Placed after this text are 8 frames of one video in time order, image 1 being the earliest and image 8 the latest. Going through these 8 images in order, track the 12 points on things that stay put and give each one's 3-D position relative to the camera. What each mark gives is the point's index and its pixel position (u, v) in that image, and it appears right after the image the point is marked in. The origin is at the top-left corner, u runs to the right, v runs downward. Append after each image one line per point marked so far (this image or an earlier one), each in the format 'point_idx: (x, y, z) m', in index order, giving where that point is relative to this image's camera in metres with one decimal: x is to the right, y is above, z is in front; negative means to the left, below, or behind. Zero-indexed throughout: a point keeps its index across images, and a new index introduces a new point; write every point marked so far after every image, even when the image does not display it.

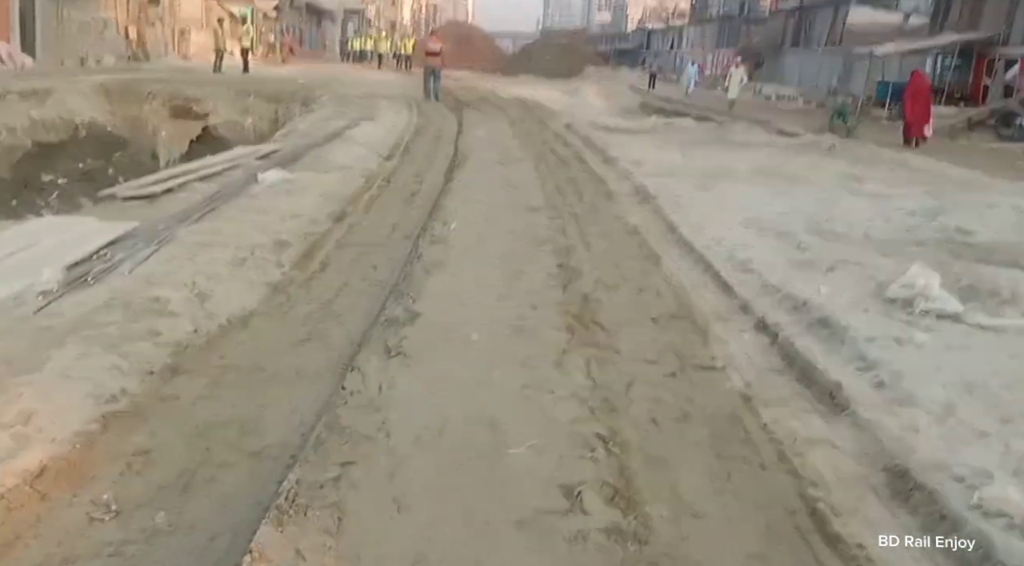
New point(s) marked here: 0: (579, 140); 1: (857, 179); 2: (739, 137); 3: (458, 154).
0: (+1.3, +2.8, +17.4) m
1: (+4.9, +1.5, +12.6) m
2: (+4.6, +3.0, +18.2) m
3: (-0.9, +2.1, +14.5) m
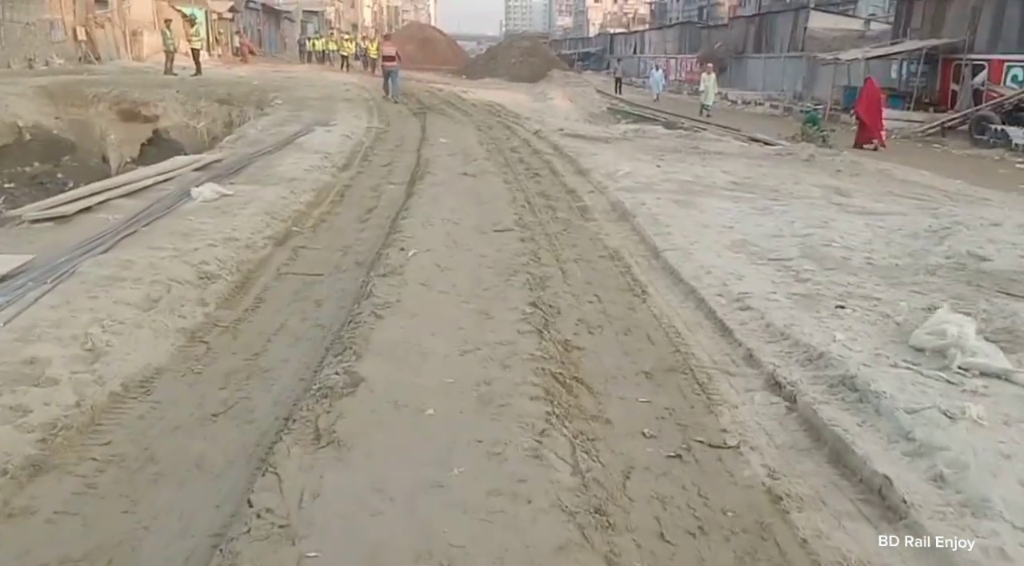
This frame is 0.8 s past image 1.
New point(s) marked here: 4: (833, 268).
0: (+0.7, +2.5, +16.5) m
1: (+4.4, +1.2, +11.9) m
2: (+3.9, +2.8, +17.5) m
3: (-1.5, +1.8, +13.6) m
4: (+2.6, +0.1, +7.2) m
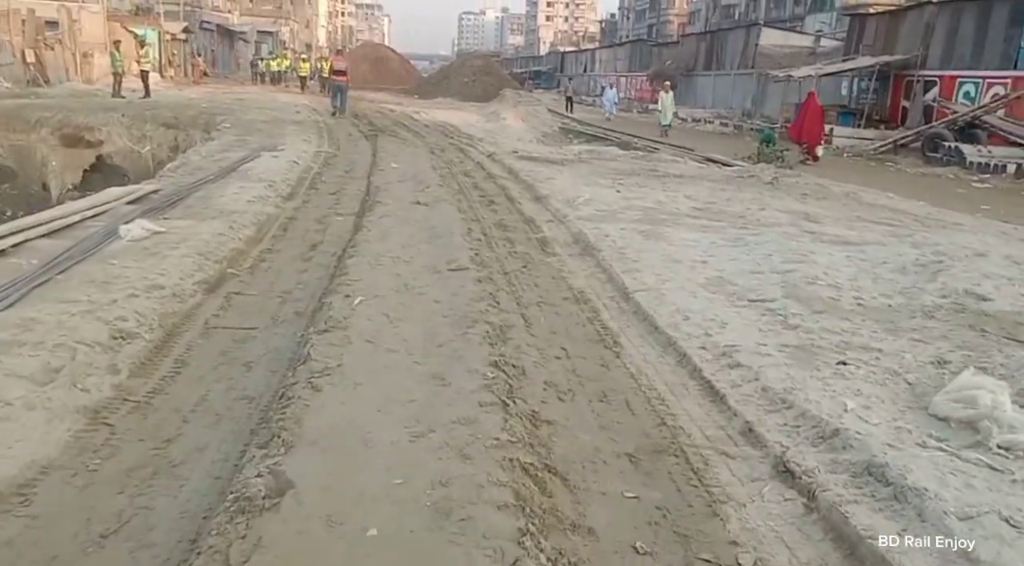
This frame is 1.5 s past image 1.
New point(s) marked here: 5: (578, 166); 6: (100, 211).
0: (-0.1, +2.0, +15.9) m
1: (+3.9, +0.8, +11.3) m
2: (+3.0, +2.2, +17.0) m
3: (-2.1, +1.2, +12.8) m
4: (+2.3, -0.2, +6.6) m
5: (+1.3, +2.2, +16.9) m
6: (-4.5, +0.8, +9.4) m
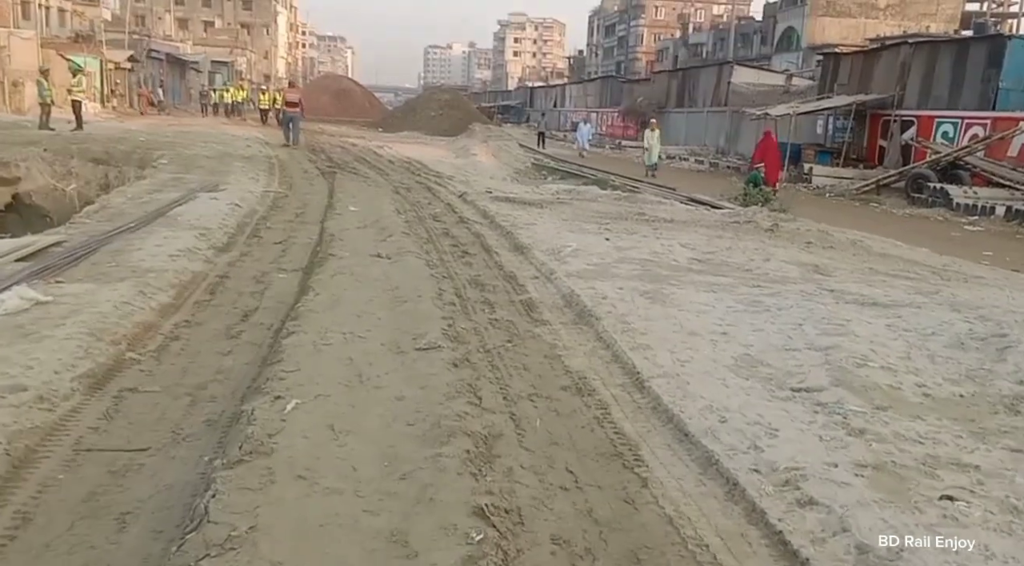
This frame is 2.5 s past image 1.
0: (-0.6, +1.1, +14.5) m
1: (+3.6, +0.1, +10.1) m
2: (+2.5, +1.3, +15.8) m
3: (-2.5, +0.5, +11.3) m
4: (+2.2, -0.7, +5.2) m
5: (+0.8, +1.3, +15.6) m
6: (-4.7, +0.1, +7.8) m
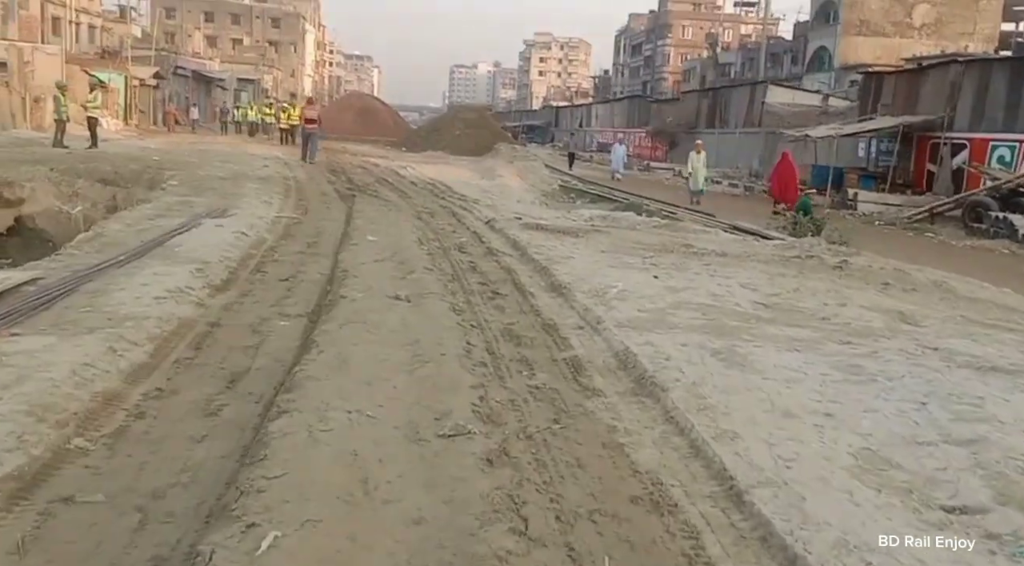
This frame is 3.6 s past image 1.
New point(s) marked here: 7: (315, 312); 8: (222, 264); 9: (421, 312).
0: (-0.1, +0.5, +13.2) m
1: (+3.9, -0.4, +8.6) m
2: (+3.0, +0.7, +14.4) m
3: (-2.1, 0.0, +10.0) m
4: (+2.5, -1.1, +3.8) m
5: (+1.3, +0.7, +14.2) m
6: (-4.3, -0.2, +6.6) m
7: (-1.9, -0.3, +8.5) m
8: (-3.5, +0.2, +10.7) m
9: (-0.9, -0.3, +8.2) m
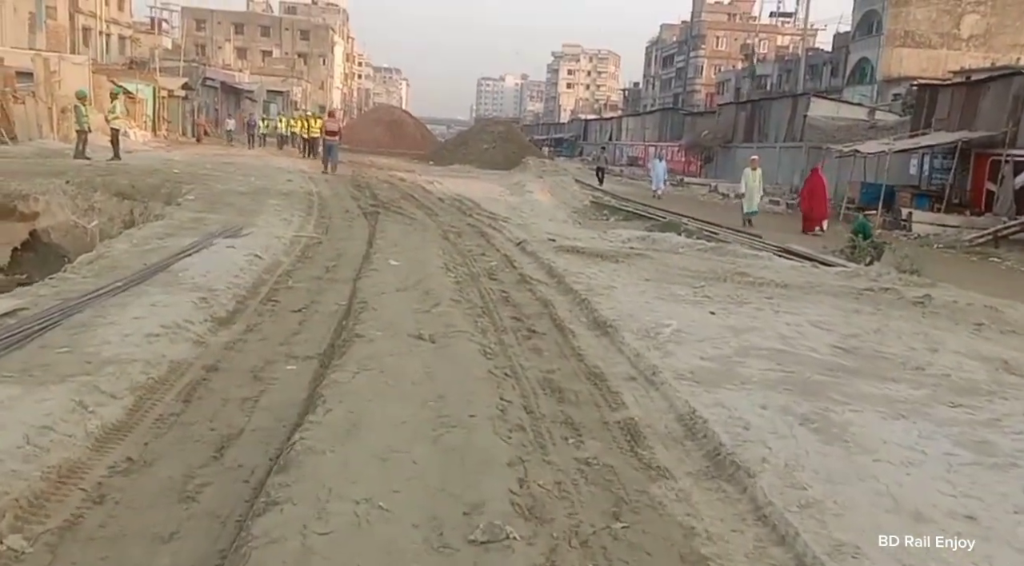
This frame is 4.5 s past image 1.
0: (+0.4, +0.1, +12.0) m
1: (+4.3, -0.8, +7.4) m
2: (+3.5, +0.3, +13.2) m
3: (-1.7, -0.3, +8.9) m
4: (+2.7, -1.4, +2.6) m
5: (+1.8, +0.2, +13.1) m
6: (-4.0, -0.5, +5.6) m
7: (-1.6, -0.6, +7.5) m
8: (-3.1, -0.1, +9.7) m
9: (-0.5, -0.6, +7.2) m
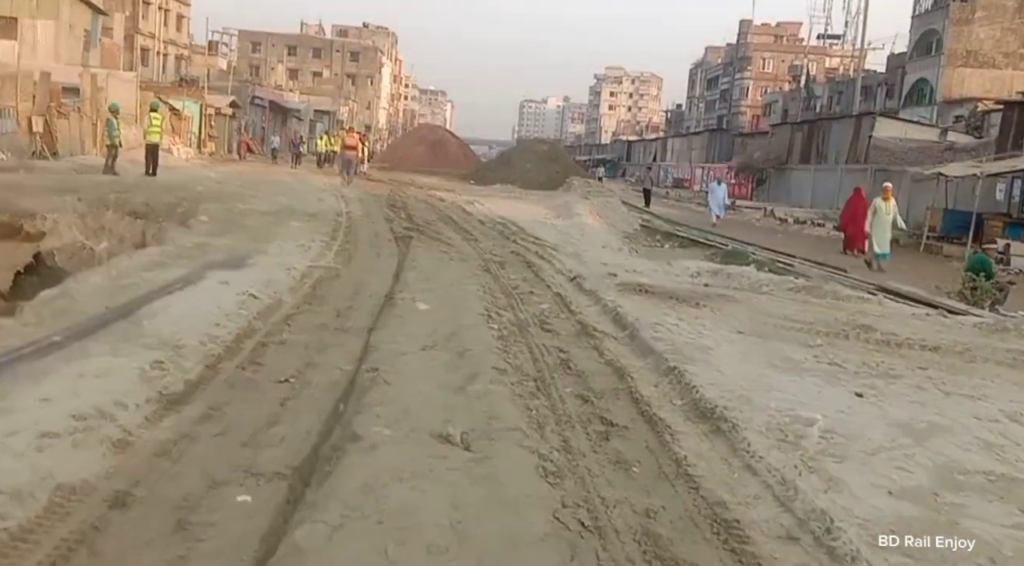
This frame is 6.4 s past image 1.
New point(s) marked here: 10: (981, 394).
0: (+1.0, -0.4, +9.4) m
1: (+4.7, -1.3, +4.6) m
2: (+4.2, -0.4, +10.4) m
3: (-1.2, -0.8, +6.4) m
4: (+2.9, -1.8, -0.1) m
5: (+2.4, -0.4, +10.4) m
6: (-3.7, -0.9, +3.2) m
7: (-1.1, -1.0, +4.9) m
8: (-2.6, -0.6, +7.3) m
9: (-0.1, -1.0, +4.6) m
10: (+3.5, -0.8, +6.6) m
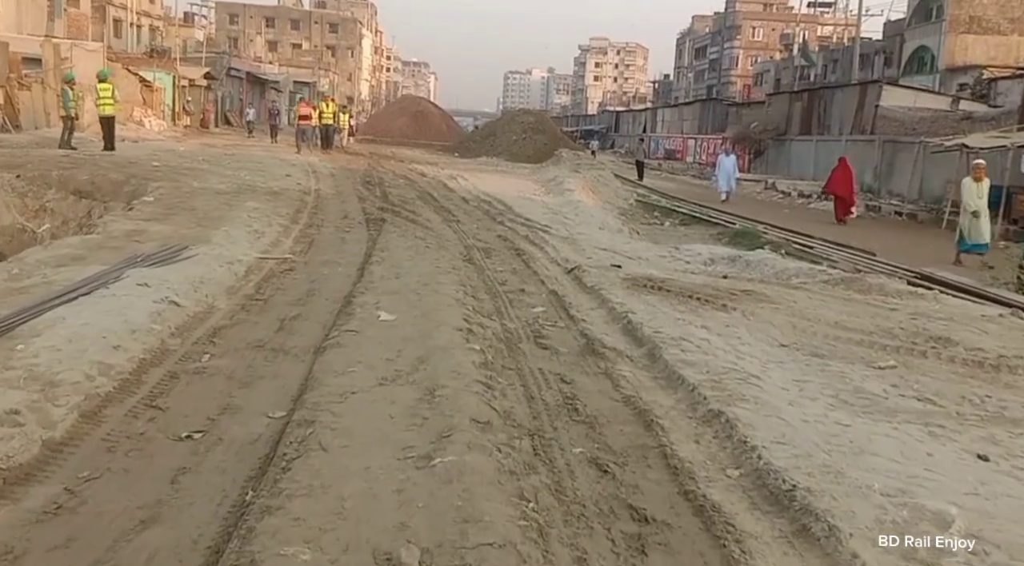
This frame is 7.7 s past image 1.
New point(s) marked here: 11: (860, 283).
0: (+0.9, -0.5, +7.5) m
1: (+4.7, -1.4, +2.8) m
2: (+4.1, -0.4, +8.5) m
3: (-1.3, -0.9, +4.5) m
4: (+2.9, -2.1, -2.0) m
5: (+2.3, -0.4, +8.5) m
6: (-3.7, -1.1, +1.2) m
7: (-1.2, -1.2, +3.0) m
8: (-2.7, -0.7, +5.3) m
9: (-0.2, -1.2, +2.7) m
10: (+3.5, -0.9, +4.7) m
11: (+4.3, 0.0, +11.0) m
